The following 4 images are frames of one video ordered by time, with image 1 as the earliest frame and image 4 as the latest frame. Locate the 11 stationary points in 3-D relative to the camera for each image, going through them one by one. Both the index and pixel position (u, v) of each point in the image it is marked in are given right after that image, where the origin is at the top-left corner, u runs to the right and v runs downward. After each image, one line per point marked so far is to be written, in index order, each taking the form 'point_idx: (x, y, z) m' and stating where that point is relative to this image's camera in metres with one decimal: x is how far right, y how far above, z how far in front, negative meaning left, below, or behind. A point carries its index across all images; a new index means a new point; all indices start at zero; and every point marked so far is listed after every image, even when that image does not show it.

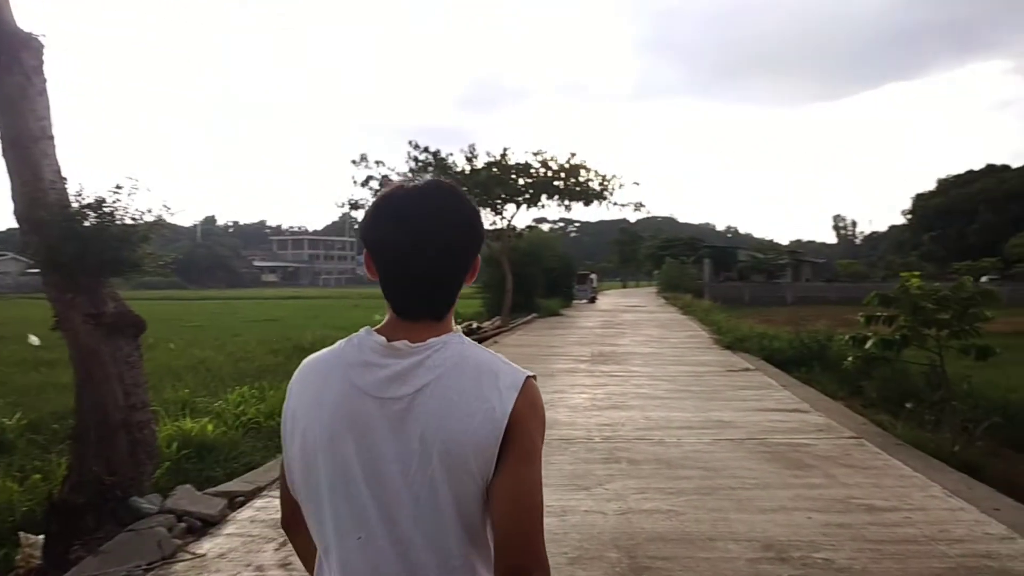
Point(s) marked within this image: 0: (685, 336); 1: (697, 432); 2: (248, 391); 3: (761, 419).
0: (+3.2, -0.9, +15.3) m
1: (+1.3, -1.0, +5.9) m
2: (-3.3, -1.3, +10.1) m
3: (+1.9, -1.0, +6.3) m
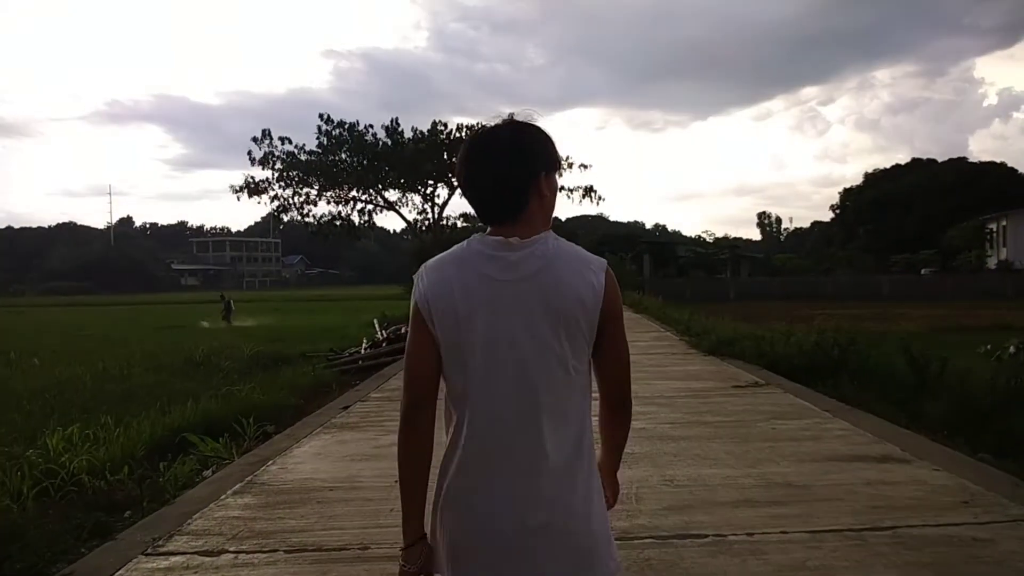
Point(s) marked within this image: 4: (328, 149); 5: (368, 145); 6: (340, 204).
0: (+2.2, -0.8, +13.0) m
1: (+1.1, -1.0, +3.5) m
2: (-3.8, -1.3, +7.3) m
3: (+1.7, -0.9, +4.0) m
4: (-4.4, +3.3, +19.5) m
5: (-3.4, +3.4, +19.3) m
6: (-4.2, +2.0, +20.0) m
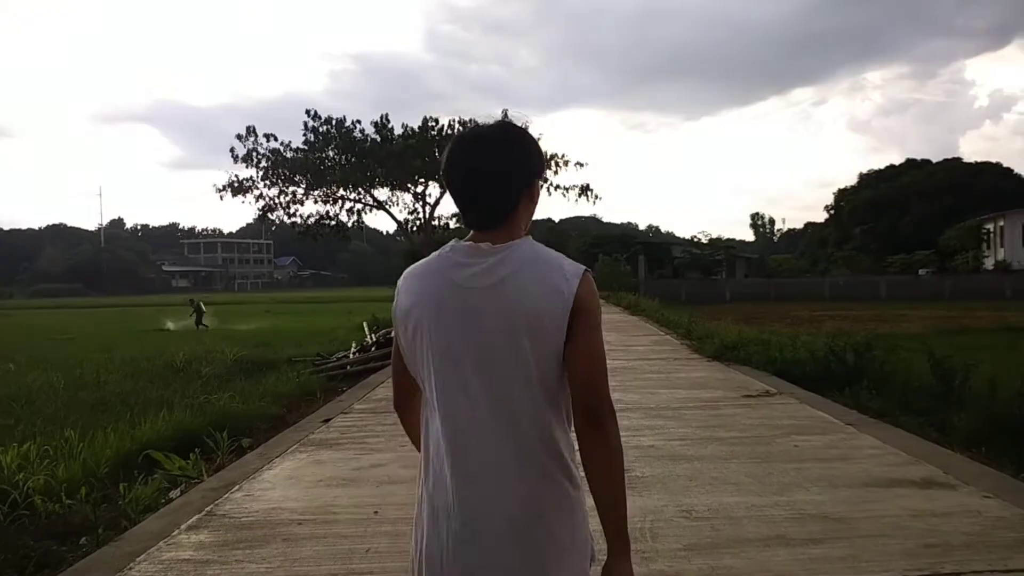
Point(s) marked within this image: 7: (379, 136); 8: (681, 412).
0: (+2.1, -0.8, +12.5) m
1: (+1.1, -1.0, +3.0) m
2: (-3.9, -1.3, +6.7) m
3: (+1.6, -1.0, +3.5) m
4: (-4.5, +3.2, +18.9) m
5: (-3.5, +3.3, +18.8) m
6: (-4.3, +2.0, +19.5) m
7: (-3.0, +3.4, +18.5) m
8: (+1.3, -0.9, +6.1) m
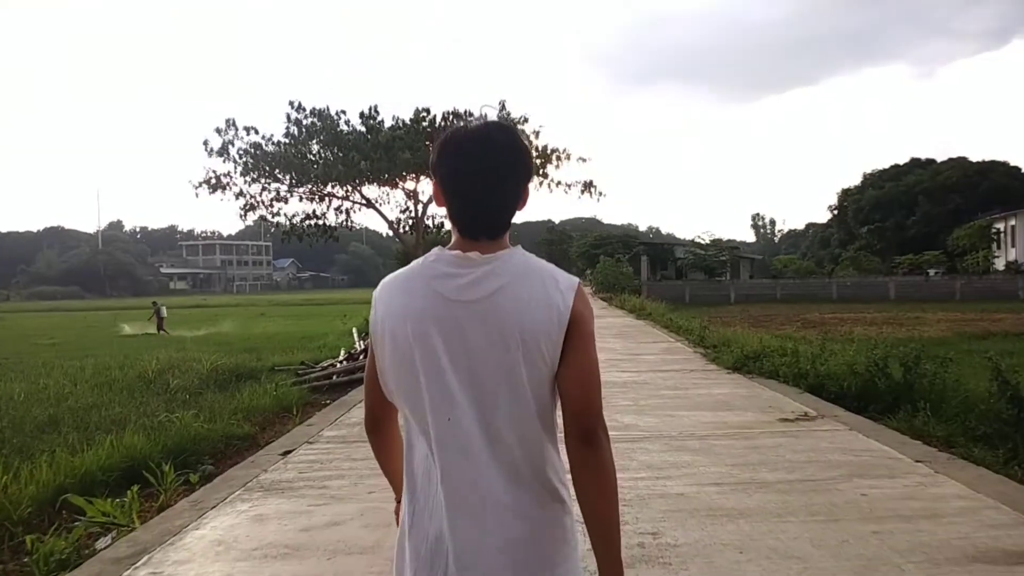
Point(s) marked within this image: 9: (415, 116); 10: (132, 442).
0: (+2.1, -0.9, +11.5) m
1: (+1.1, -1.0, +2.0) m
2: (-3.9, -1.3, +5.7) m
3: (+1.6, -1.0, +2.5) m
4: (-4.5, +3.2, +17.9) m
5: (-3.6, +3.2, +17.8) m
6: (-4.4, +1.9, +18.5) m
7: (-3.0, +3.3, +17.5) m
8: (+1.2, -1.0, +5.1) m
9: (-2.0, +3.6, +17.6) m
10: (-3.0, -1.3, +6.6) m
